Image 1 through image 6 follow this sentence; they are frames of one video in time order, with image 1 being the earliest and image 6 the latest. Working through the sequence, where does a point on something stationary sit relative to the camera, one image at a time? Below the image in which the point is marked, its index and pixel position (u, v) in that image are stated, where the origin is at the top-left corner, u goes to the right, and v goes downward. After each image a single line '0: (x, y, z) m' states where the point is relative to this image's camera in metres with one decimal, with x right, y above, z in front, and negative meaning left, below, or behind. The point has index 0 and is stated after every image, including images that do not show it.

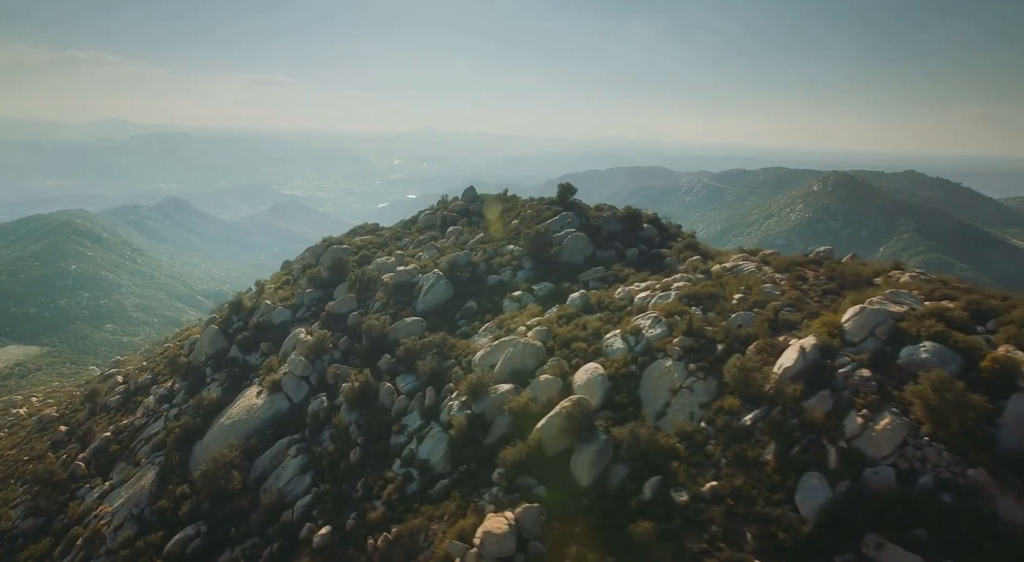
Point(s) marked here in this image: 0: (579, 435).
0: (+2.1, -4.8, +19.7) m
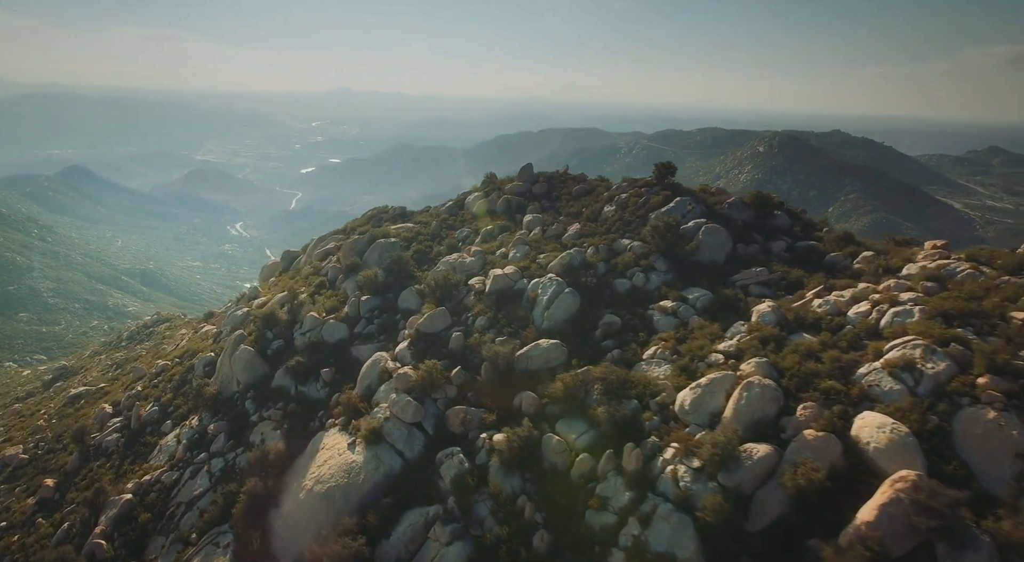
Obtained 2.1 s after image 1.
0: (+9.8, -5.8, +14.4) m
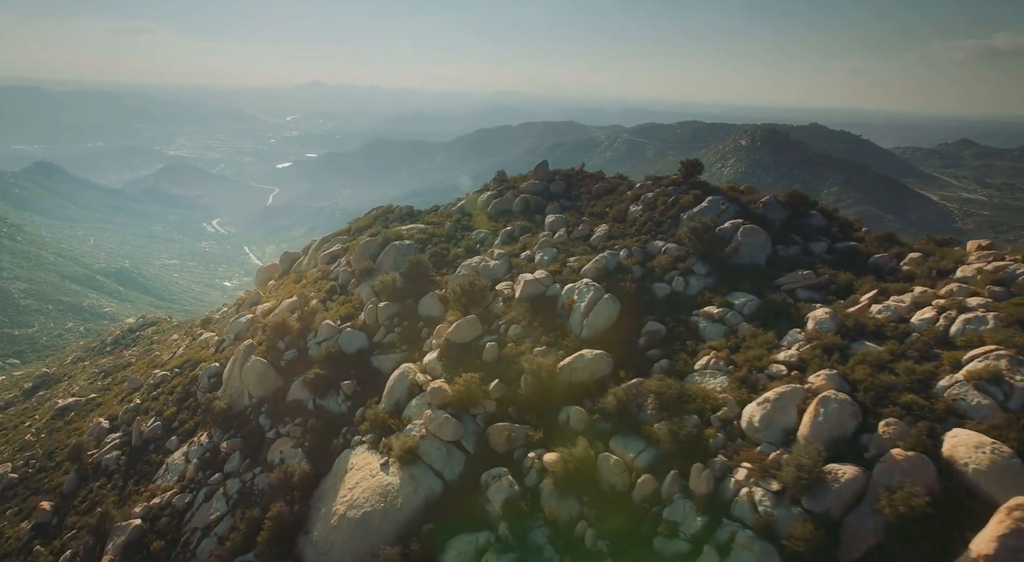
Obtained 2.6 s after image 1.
0: (+11.8, -6.0, +13.4) m
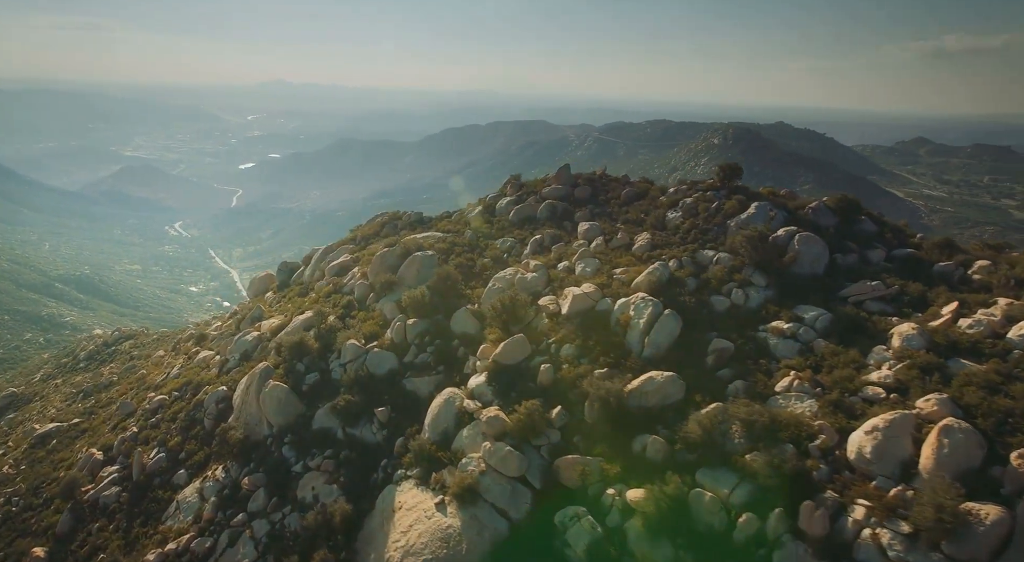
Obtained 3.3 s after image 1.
0: (+14.5, -6.5, +12.0) m
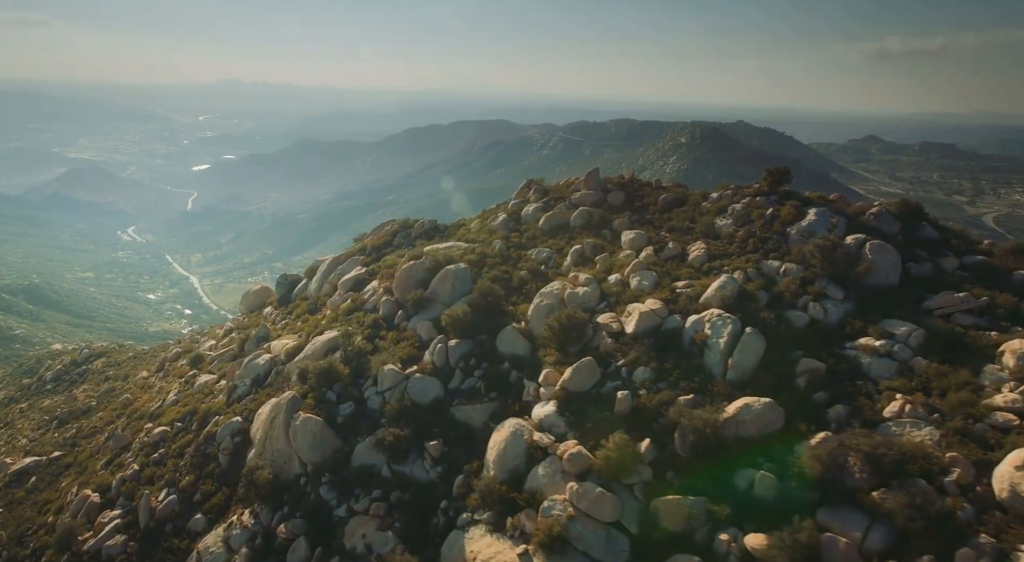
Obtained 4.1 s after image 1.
0: (+17.8, -6.9, +10.7) m
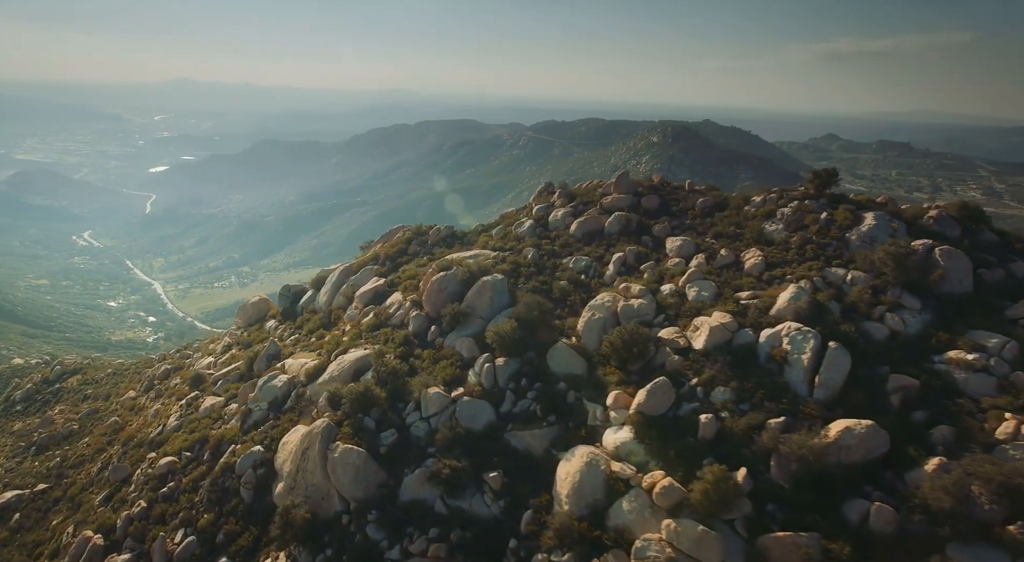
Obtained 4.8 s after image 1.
0: (+20.8, -7.2, +9.8) m
